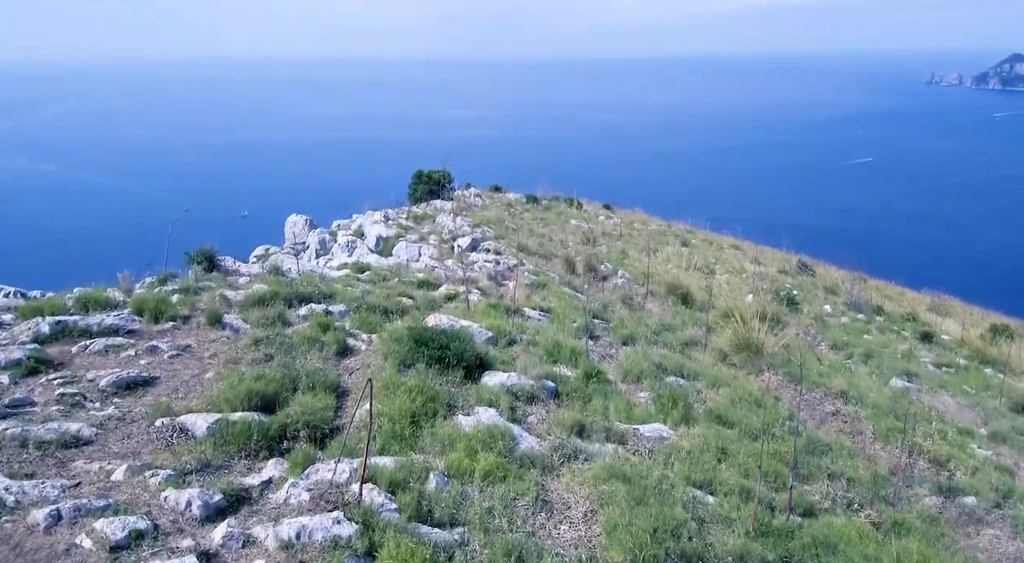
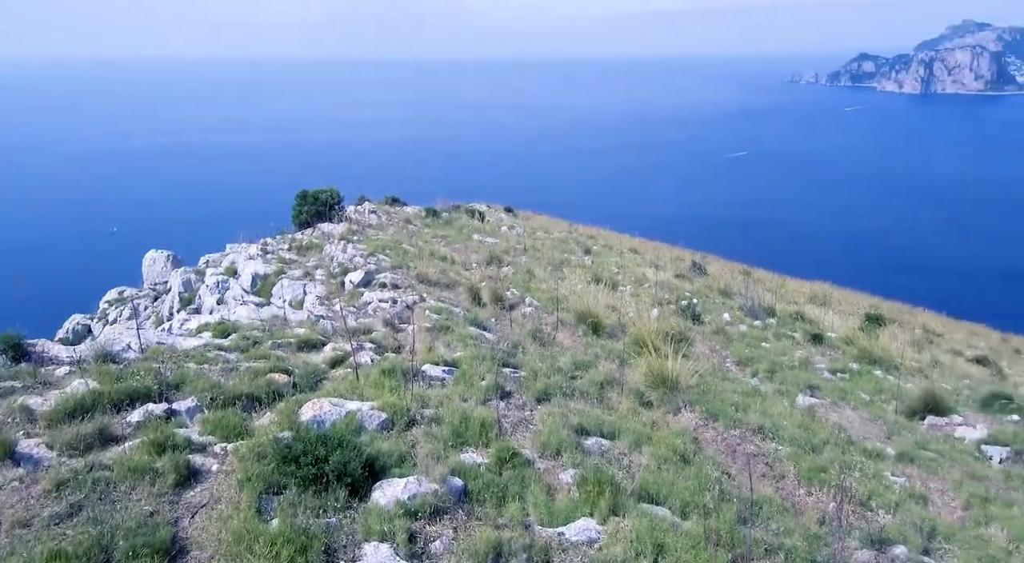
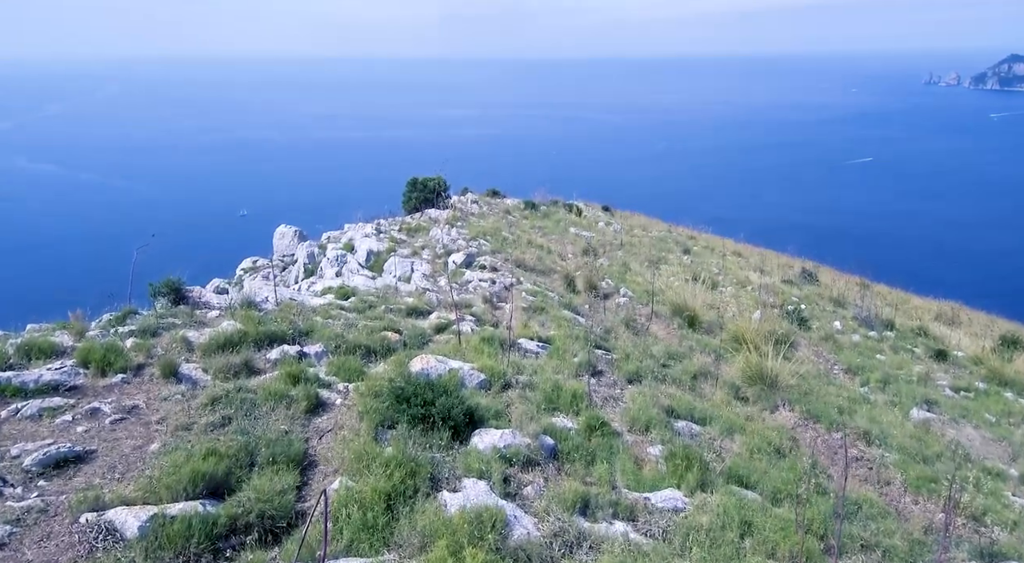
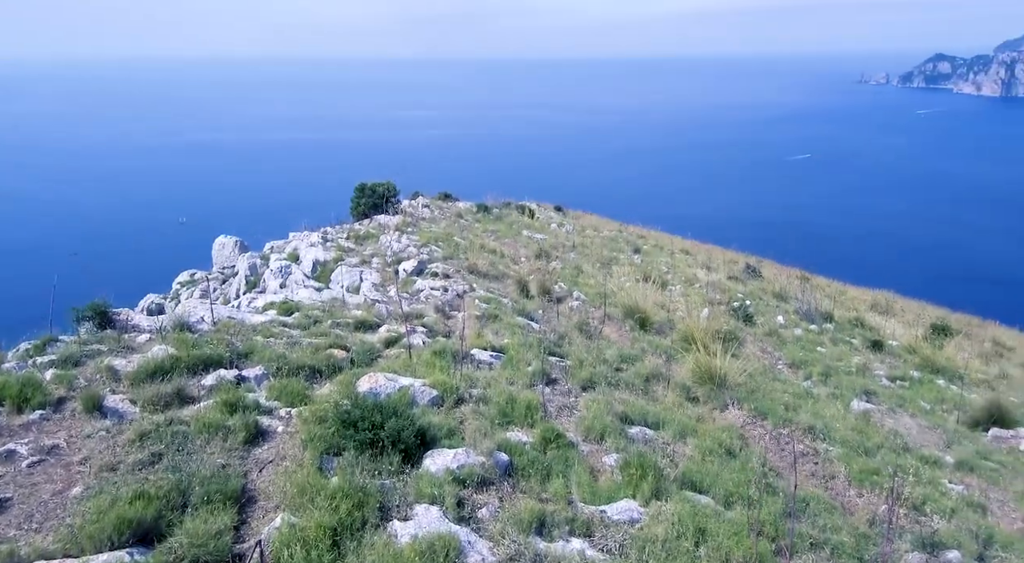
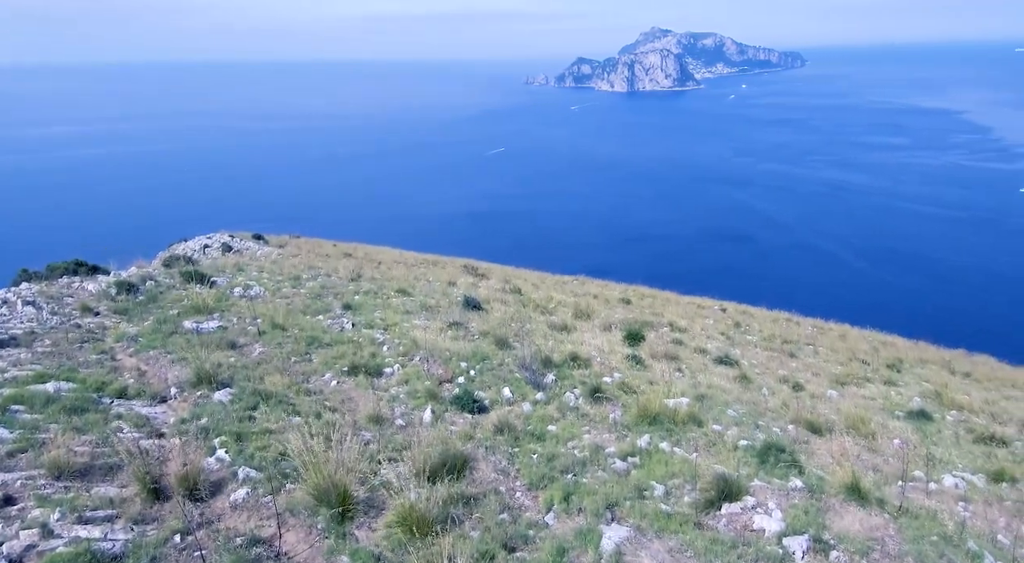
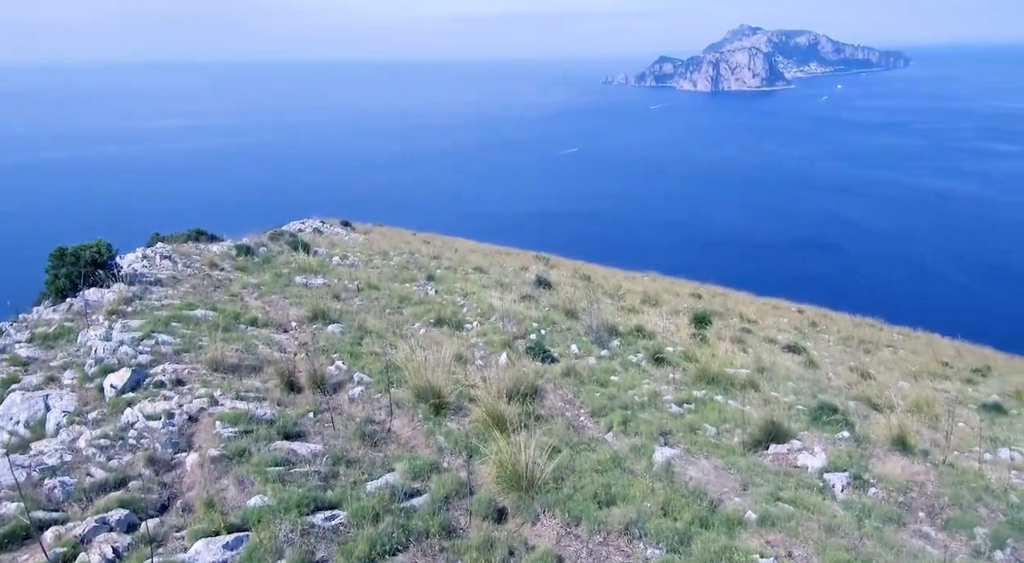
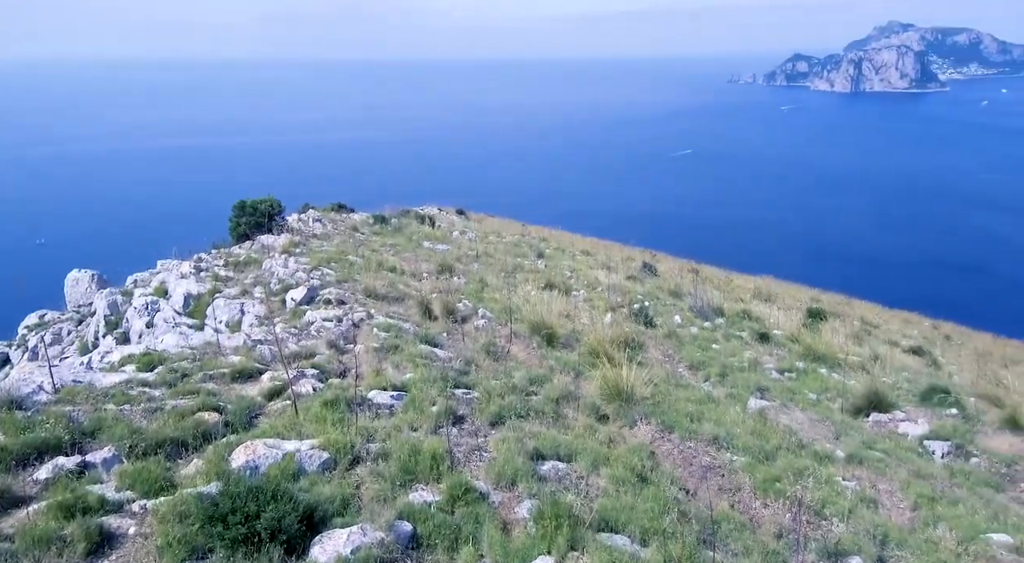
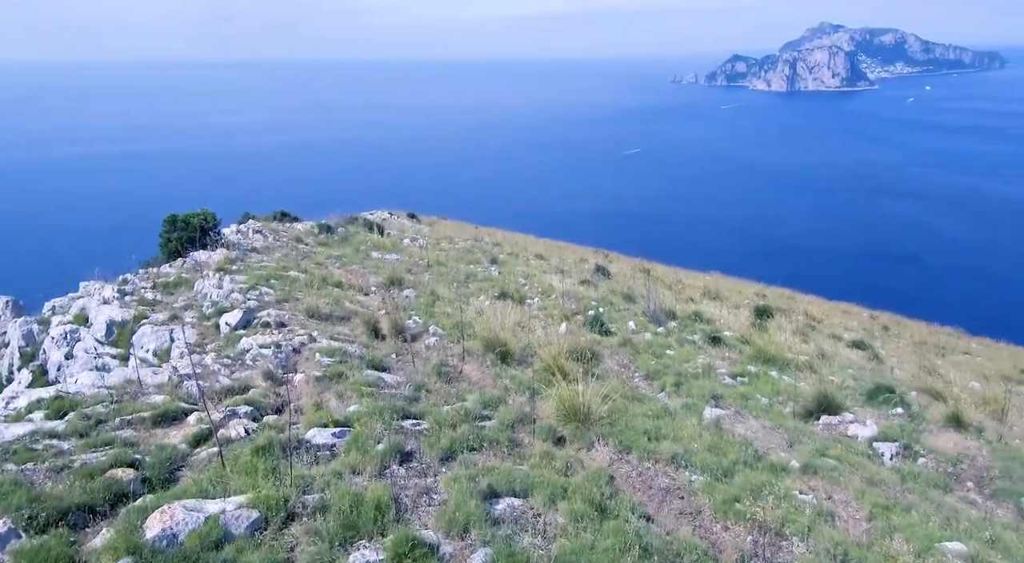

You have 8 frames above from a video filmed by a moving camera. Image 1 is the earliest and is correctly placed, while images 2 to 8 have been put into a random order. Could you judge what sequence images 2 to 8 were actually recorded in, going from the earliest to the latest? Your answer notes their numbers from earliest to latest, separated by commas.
3, 4, 2, 7, 8, 6, 5
